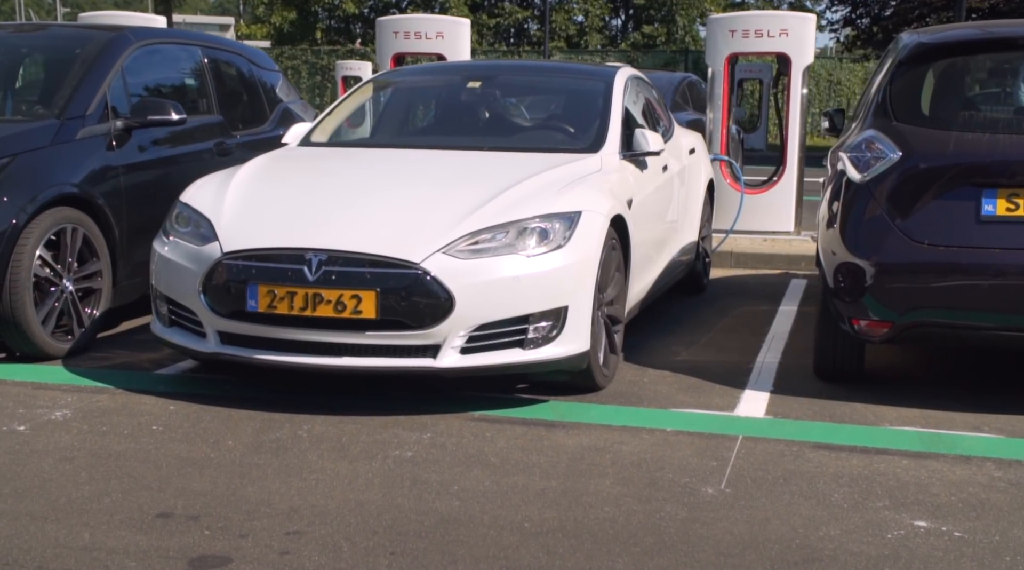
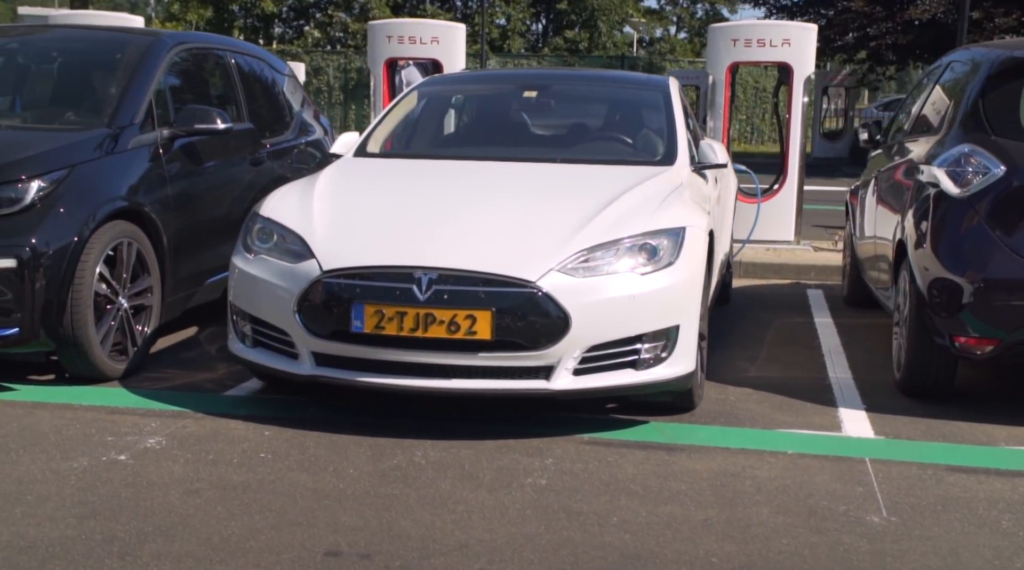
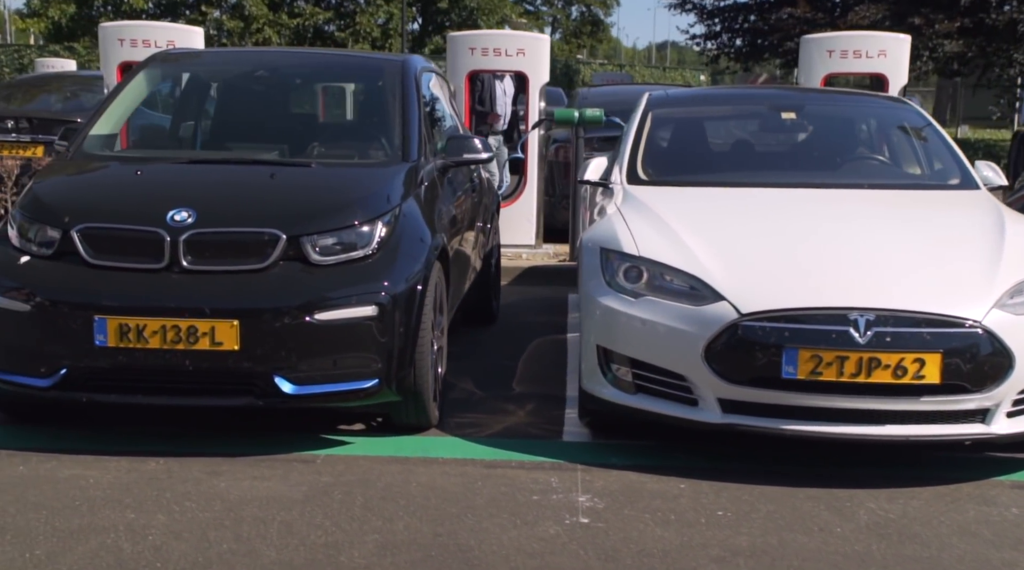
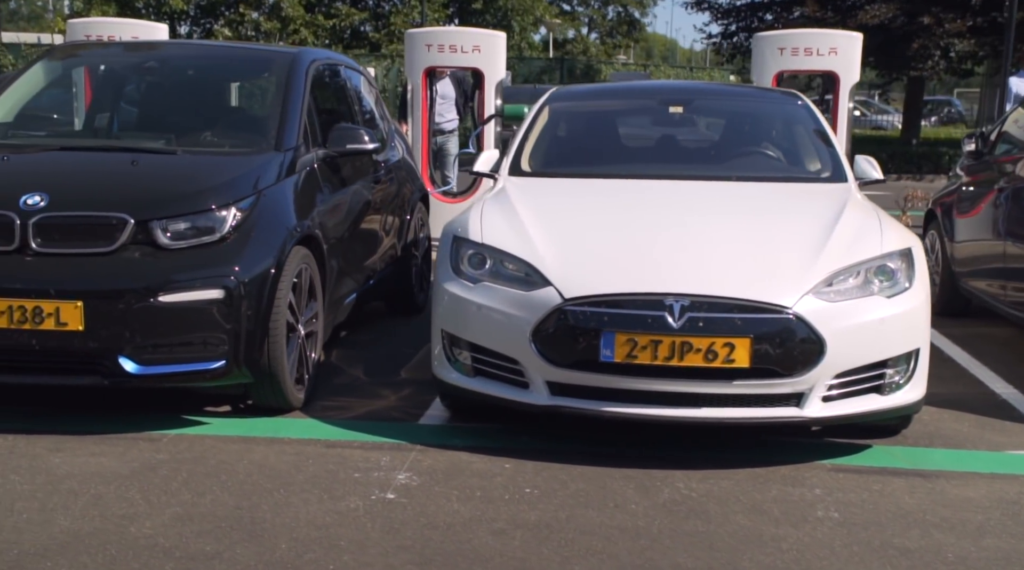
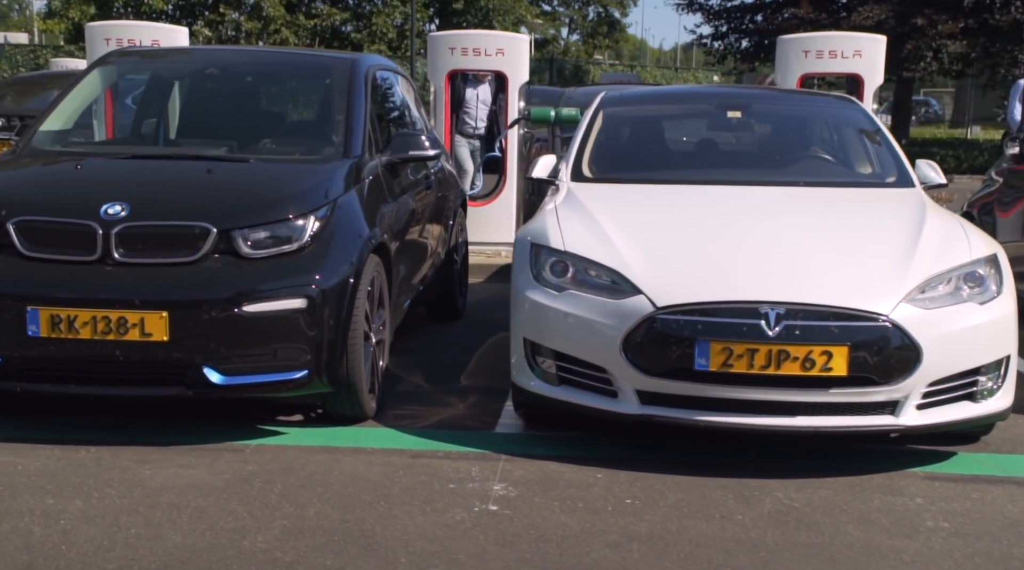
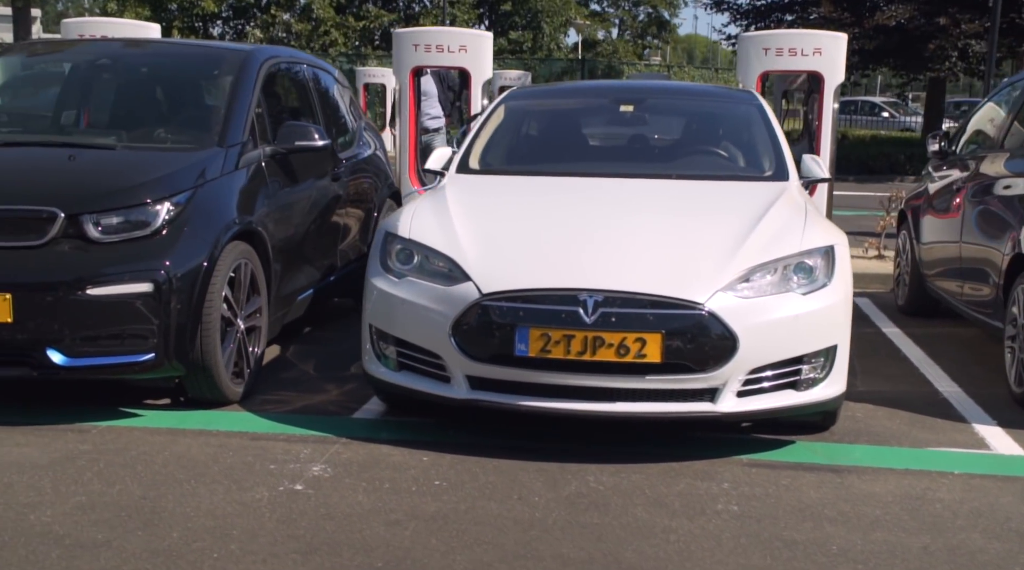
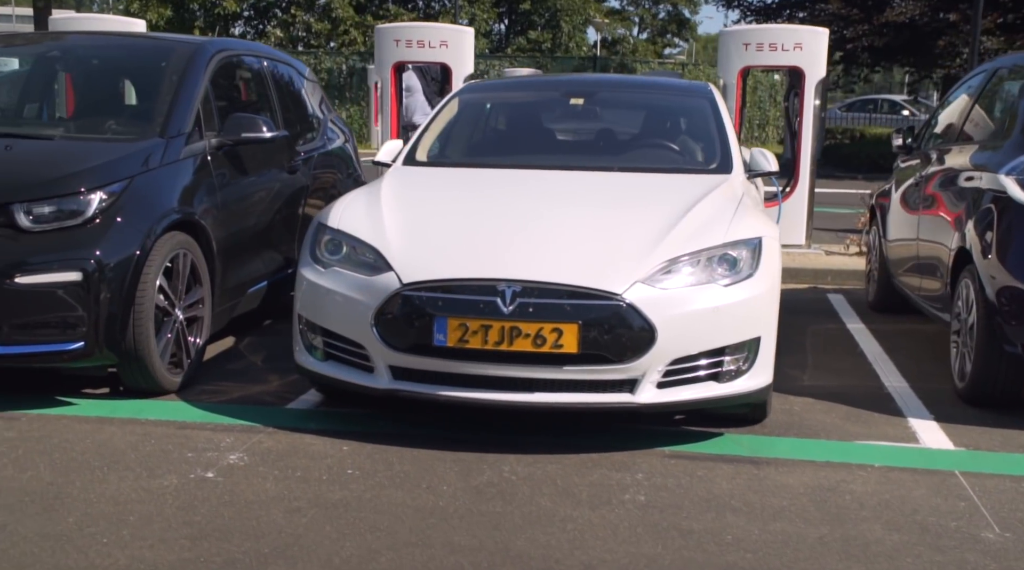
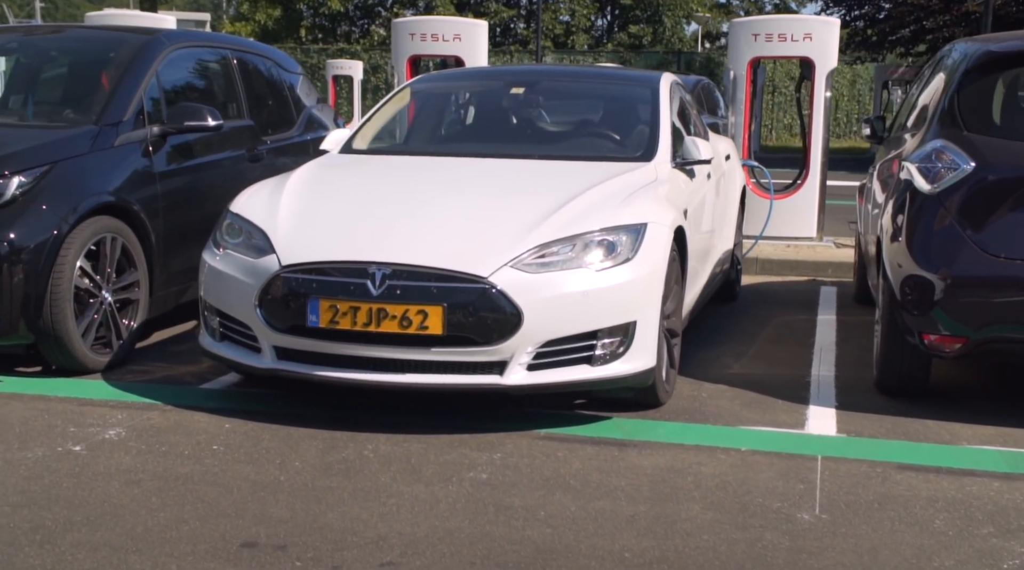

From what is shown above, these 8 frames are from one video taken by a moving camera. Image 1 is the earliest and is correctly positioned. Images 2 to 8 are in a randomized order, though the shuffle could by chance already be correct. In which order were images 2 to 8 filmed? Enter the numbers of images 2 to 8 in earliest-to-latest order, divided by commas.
8, 2, 7, 6, 4, 5, 3
